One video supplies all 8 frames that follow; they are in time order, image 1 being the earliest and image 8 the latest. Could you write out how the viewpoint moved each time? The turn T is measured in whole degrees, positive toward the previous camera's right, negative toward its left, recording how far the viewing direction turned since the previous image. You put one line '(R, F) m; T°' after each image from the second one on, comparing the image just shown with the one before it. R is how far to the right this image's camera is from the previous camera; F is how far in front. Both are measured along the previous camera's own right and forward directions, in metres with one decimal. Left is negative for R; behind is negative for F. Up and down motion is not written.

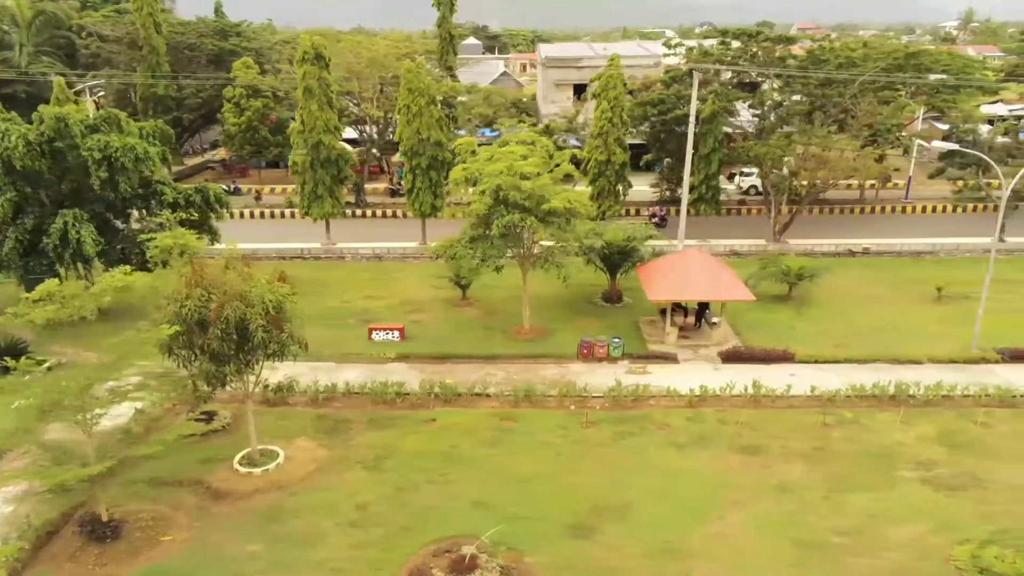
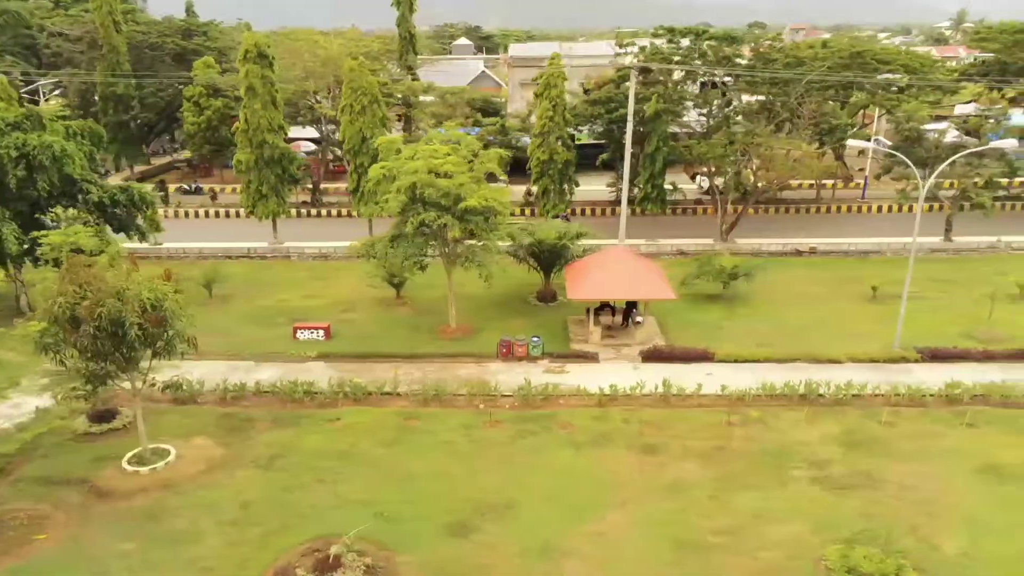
(+1.6, +0.1) m; 0°
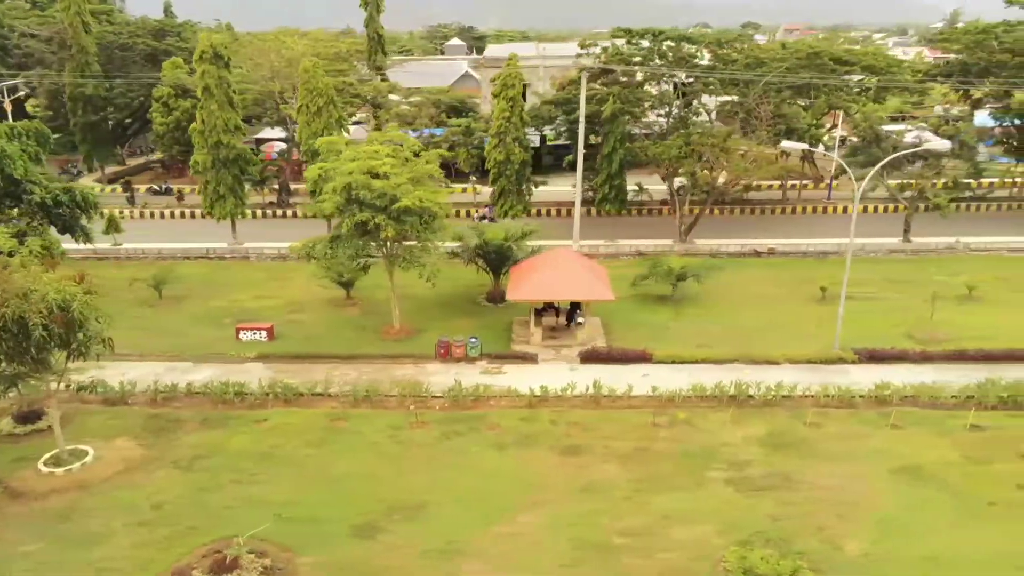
(+1.2, 0.0) m; 0°
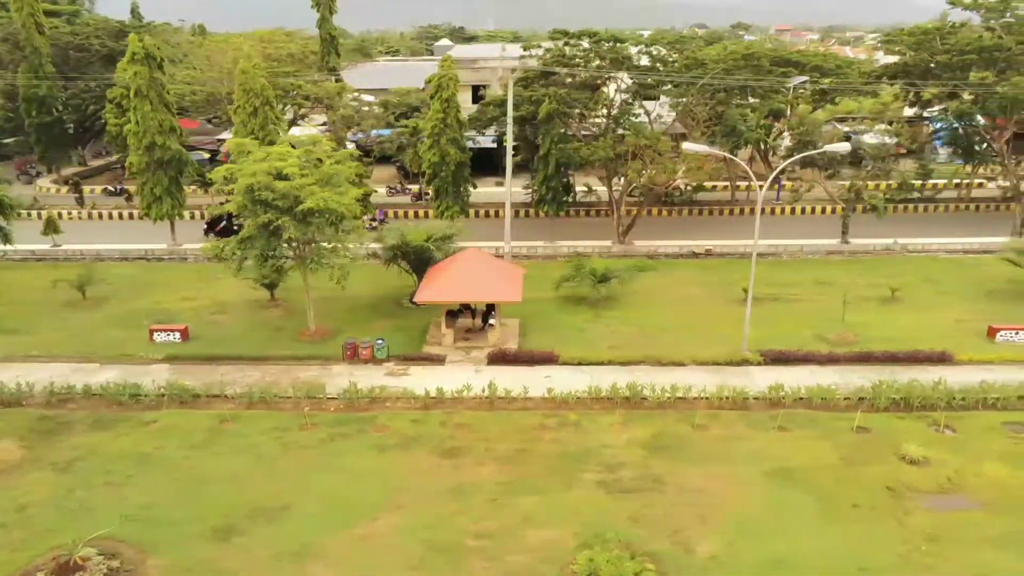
(+1.8, 0.0) m; 0°
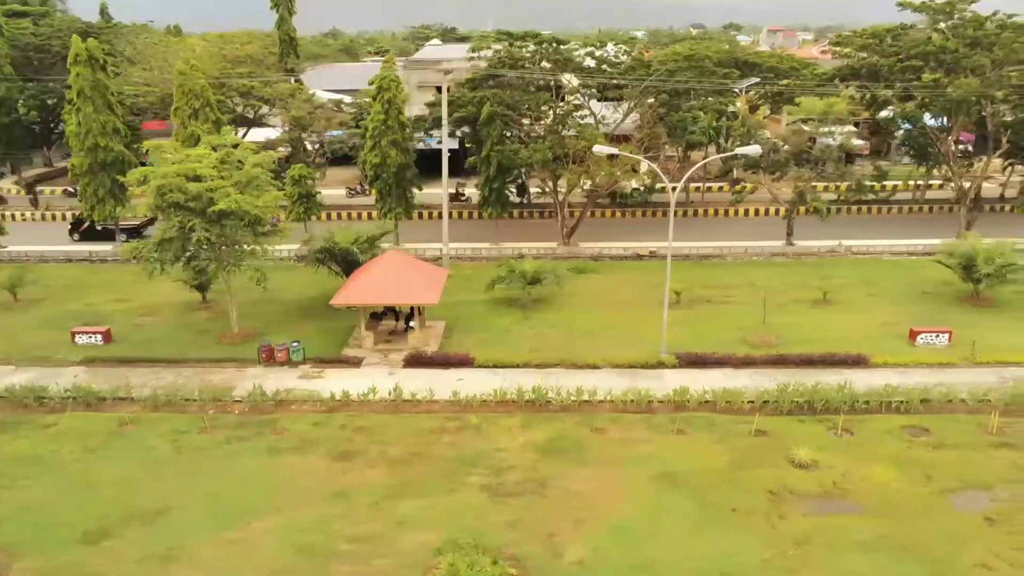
(+1.6, 0.0) m; 0°
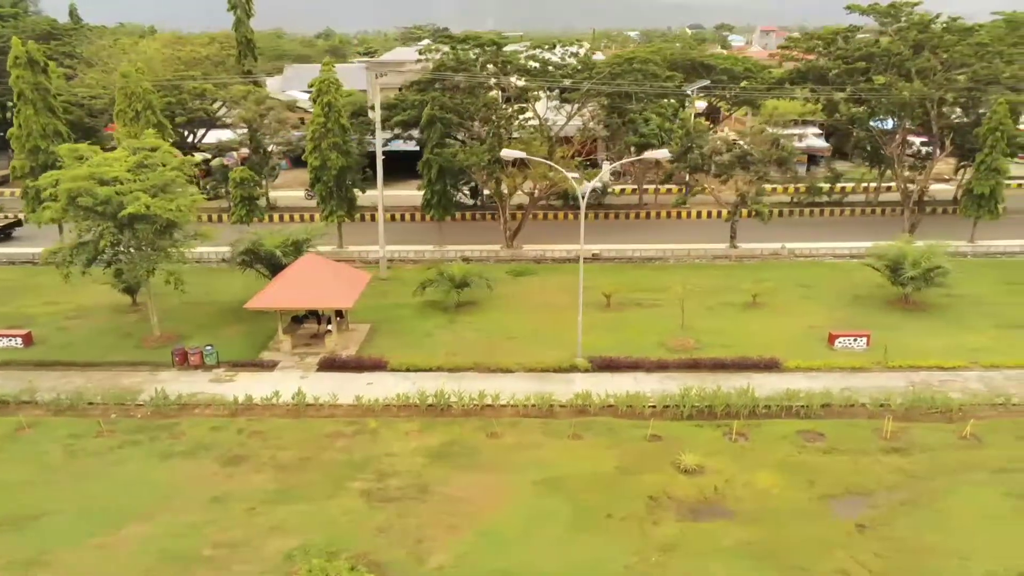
(+1.7, 0.0) m; 0°
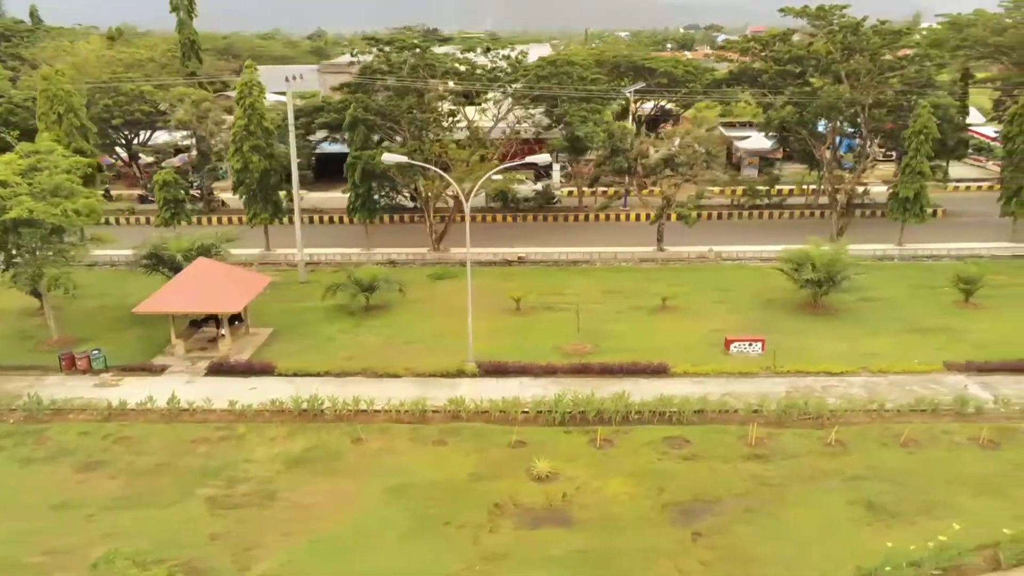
(+2.2, +0.1) m; 0°
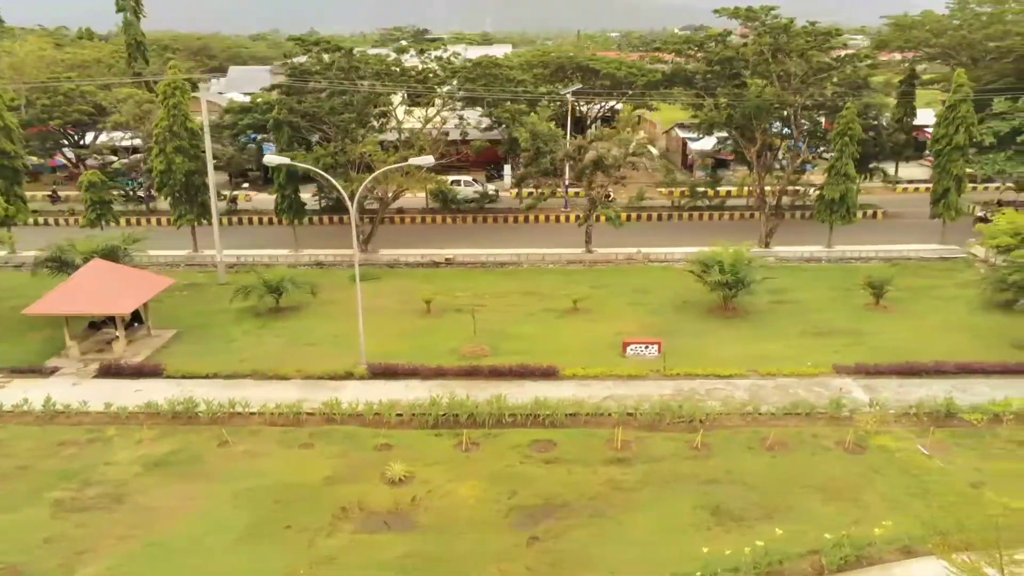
(+2.1, +0.1) m; 0°
